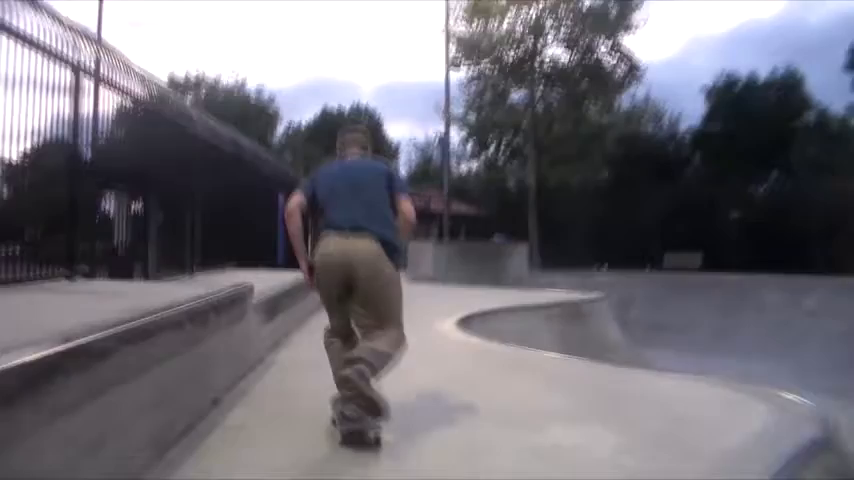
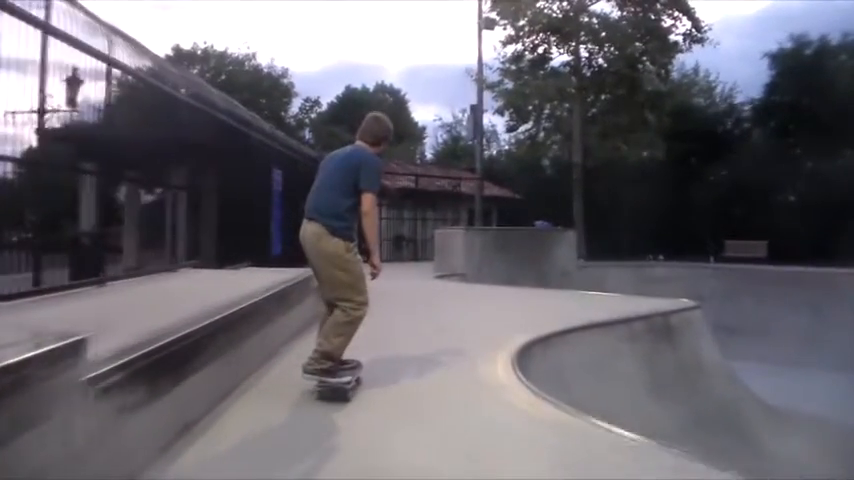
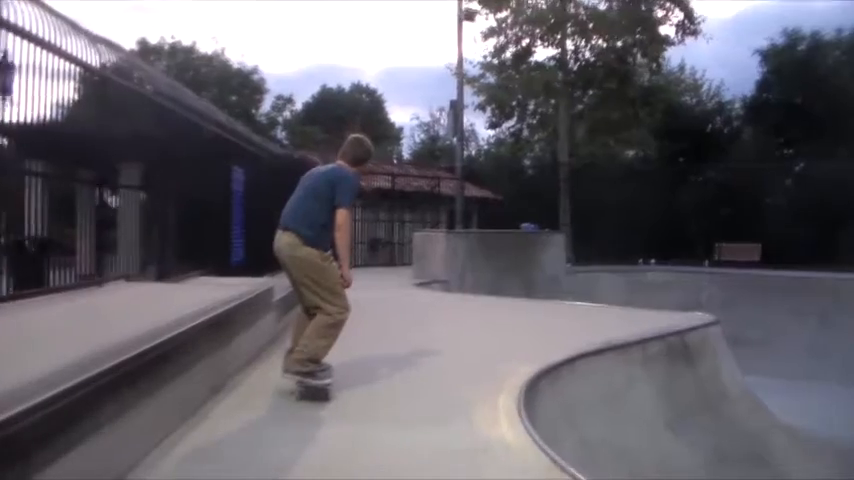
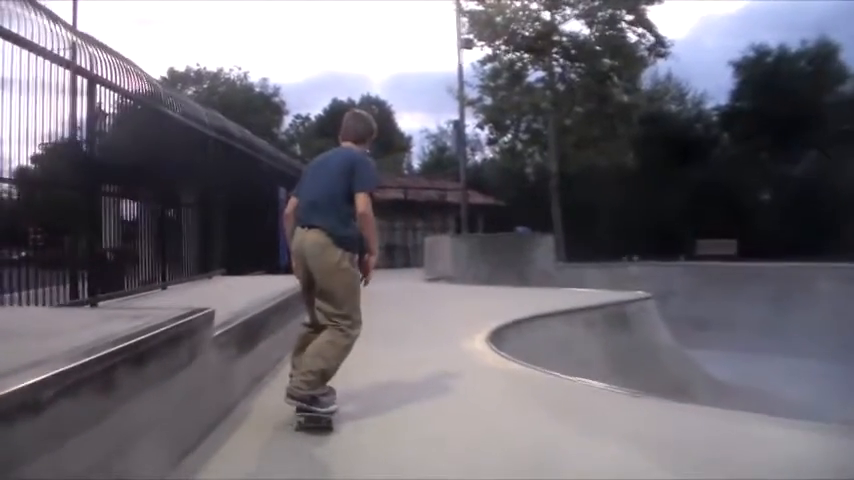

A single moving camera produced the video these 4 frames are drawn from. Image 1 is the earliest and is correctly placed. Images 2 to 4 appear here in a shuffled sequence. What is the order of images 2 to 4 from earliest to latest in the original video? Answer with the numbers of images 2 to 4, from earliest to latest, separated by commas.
4, 2, 3
